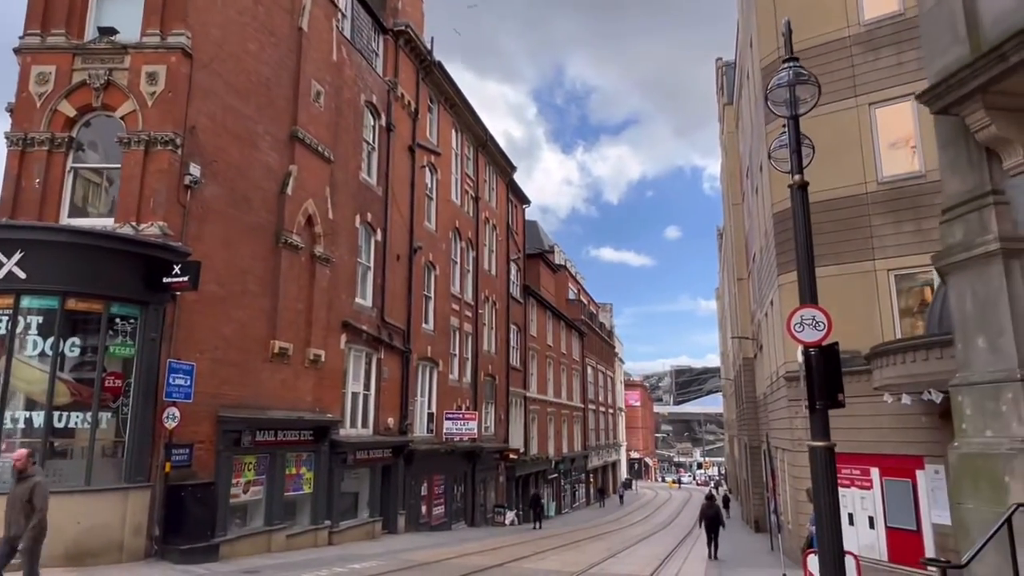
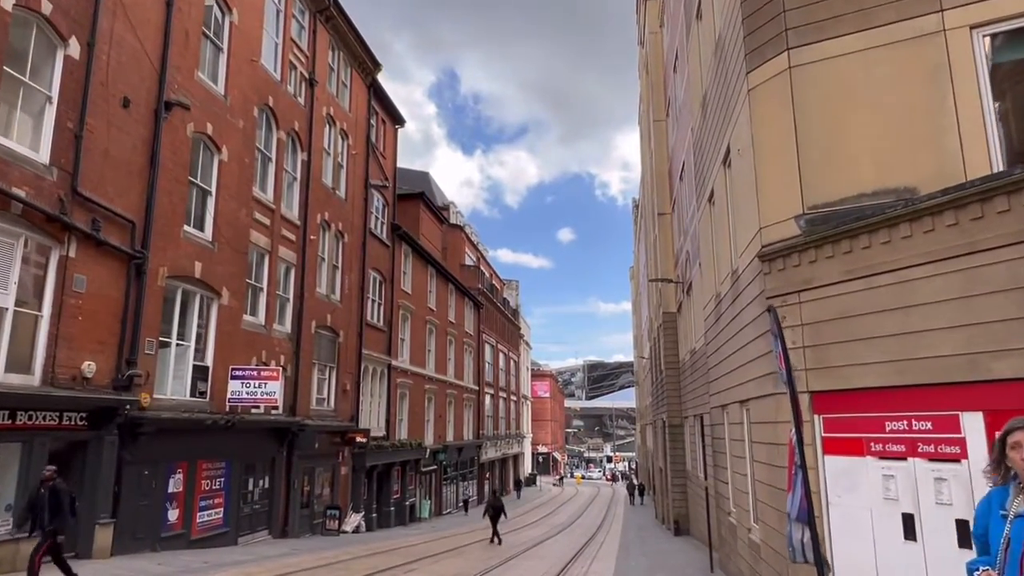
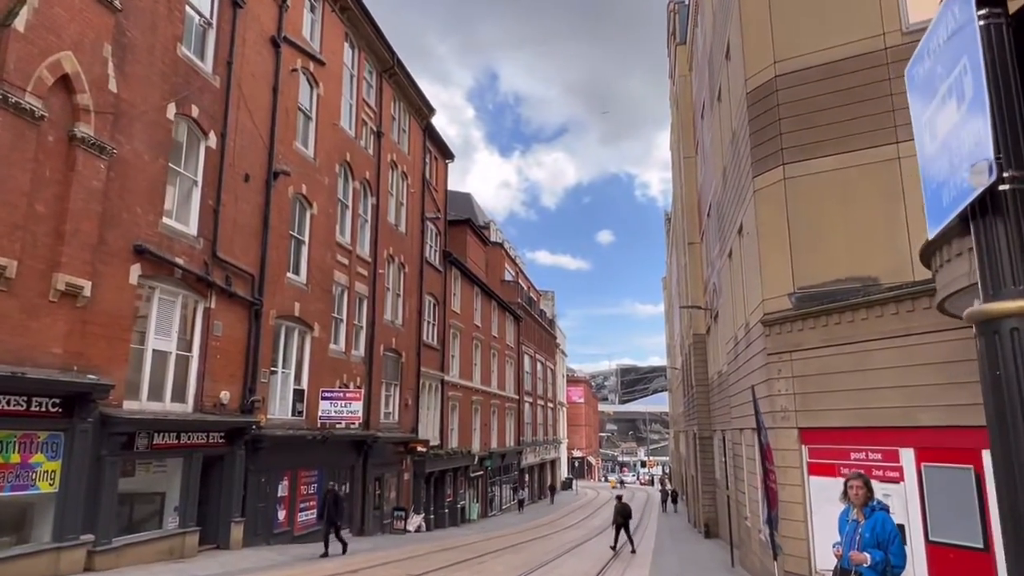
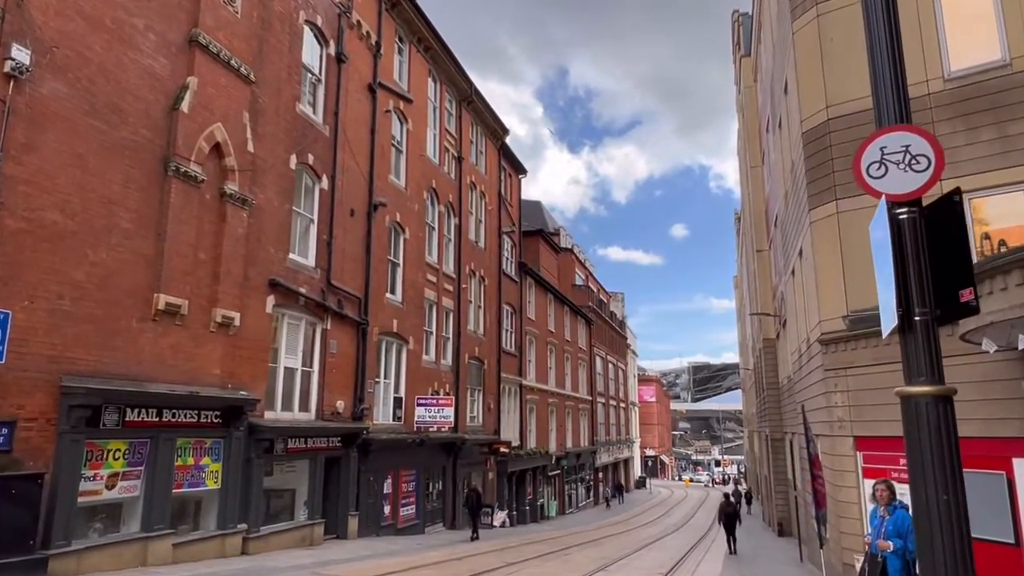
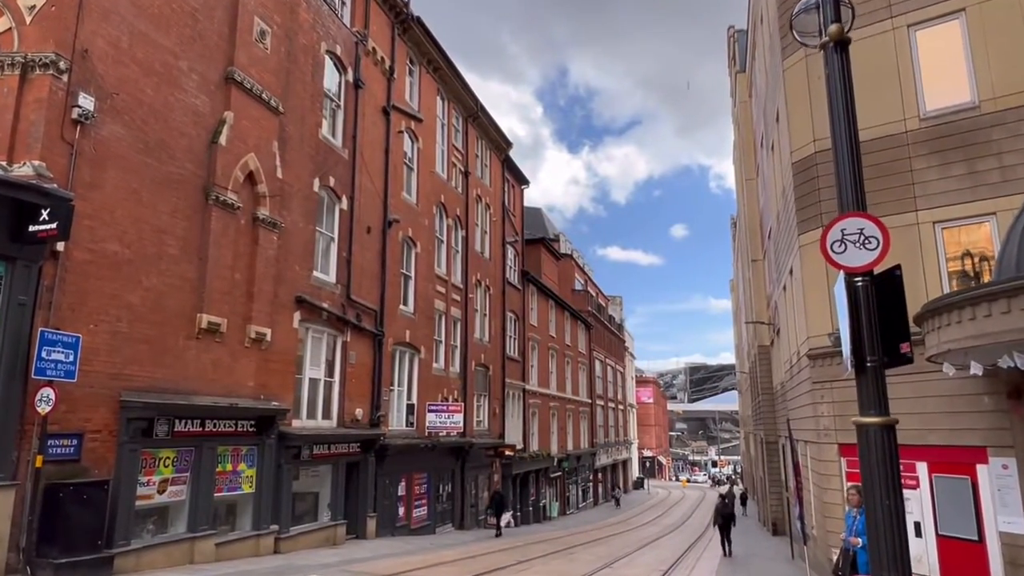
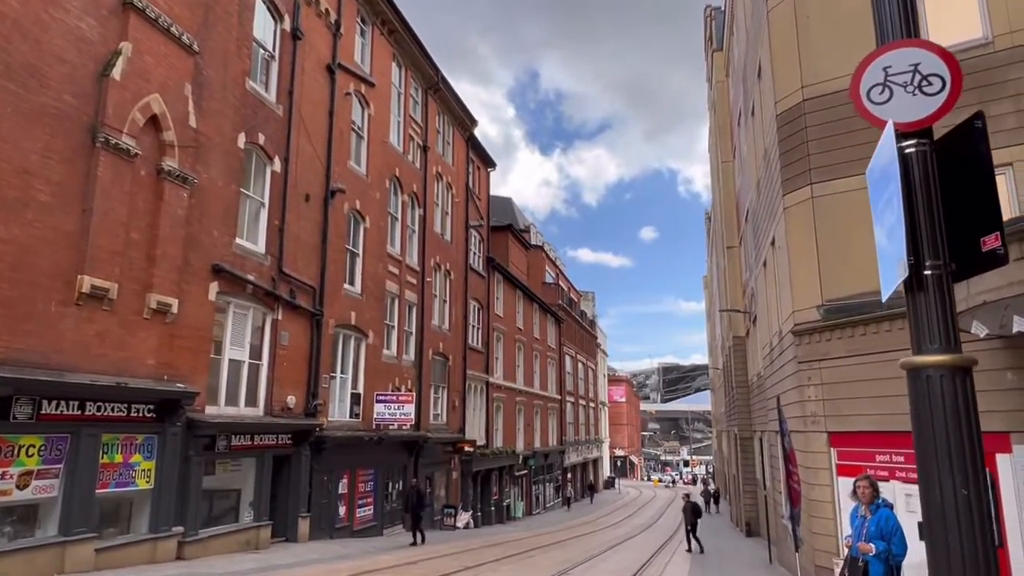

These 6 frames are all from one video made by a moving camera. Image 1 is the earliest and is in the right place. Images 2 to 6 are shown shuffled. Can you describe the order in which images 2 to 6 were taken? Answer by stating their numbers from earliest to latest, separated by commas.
5, 4, 6, 3, 2
